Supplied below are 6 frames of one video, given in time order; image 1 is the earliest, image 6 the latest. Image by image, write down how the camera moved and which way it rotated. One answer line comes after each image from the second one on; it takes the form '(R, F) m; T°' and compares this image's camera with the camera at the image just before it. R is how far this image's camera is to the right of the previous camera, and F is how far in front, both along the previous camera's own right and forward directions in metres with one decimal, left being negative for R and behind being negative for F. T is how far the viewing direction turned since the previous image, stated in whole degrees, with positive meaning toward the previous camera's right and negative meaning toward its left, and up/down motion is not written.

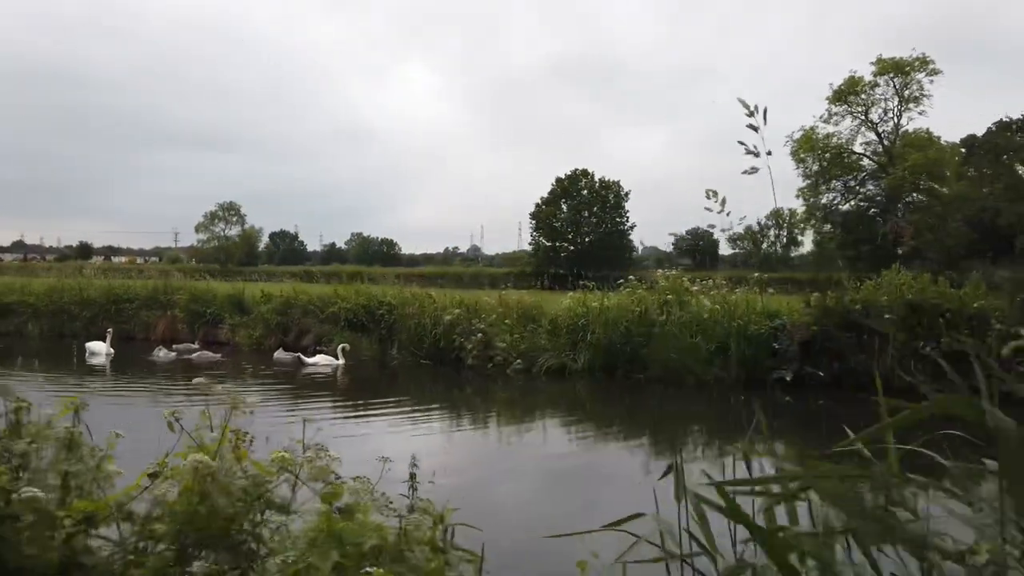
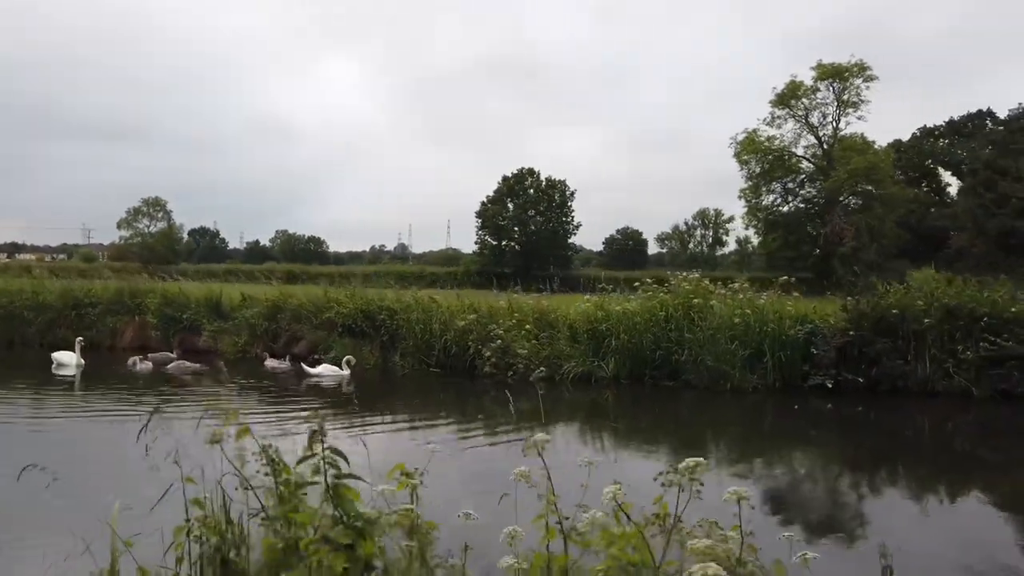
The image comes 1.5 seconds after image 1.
(-1.5, +0.7) m; +6°
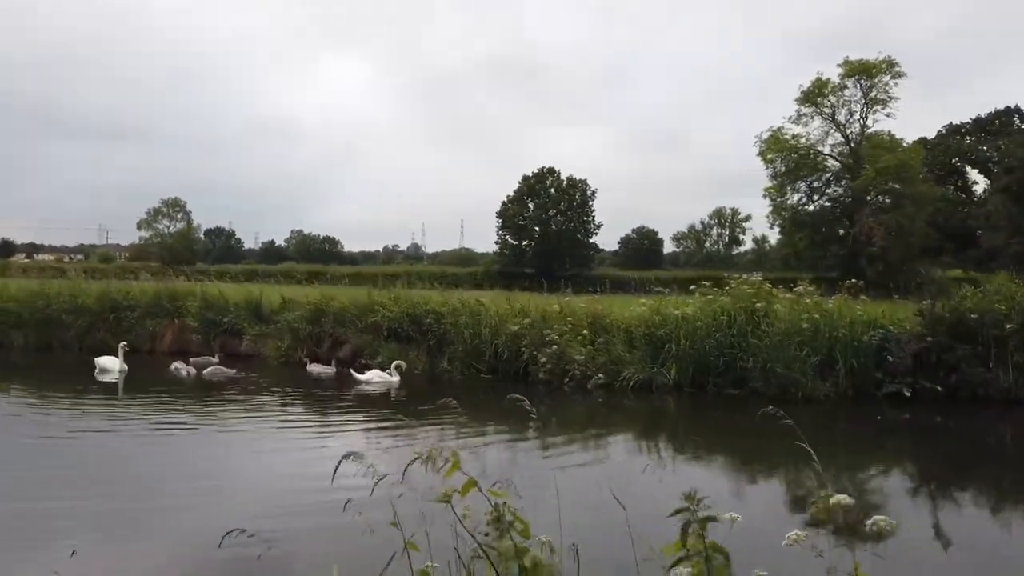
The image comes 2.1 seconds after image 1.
(-0.7, +0.4) m; -1°
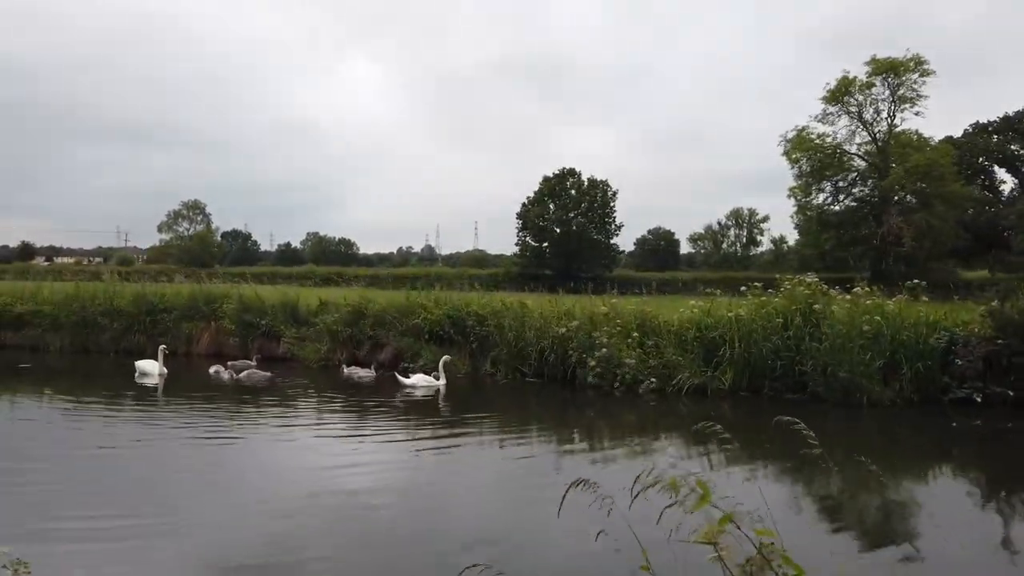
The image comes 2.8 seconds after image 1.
(-0.5, +0.3) m; -1°
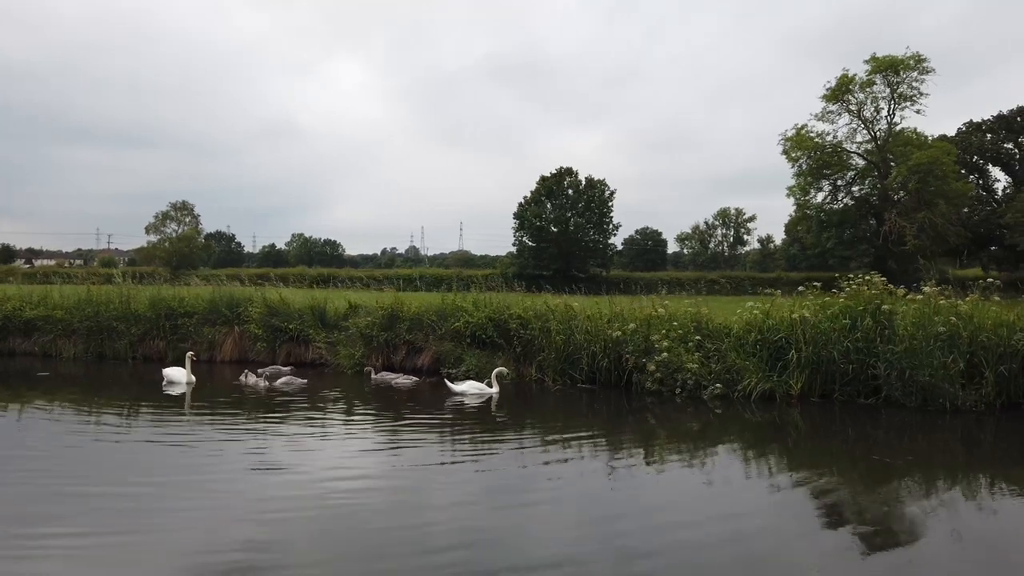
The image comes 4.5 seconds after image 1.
(-1.0, +0.6) m; +1°
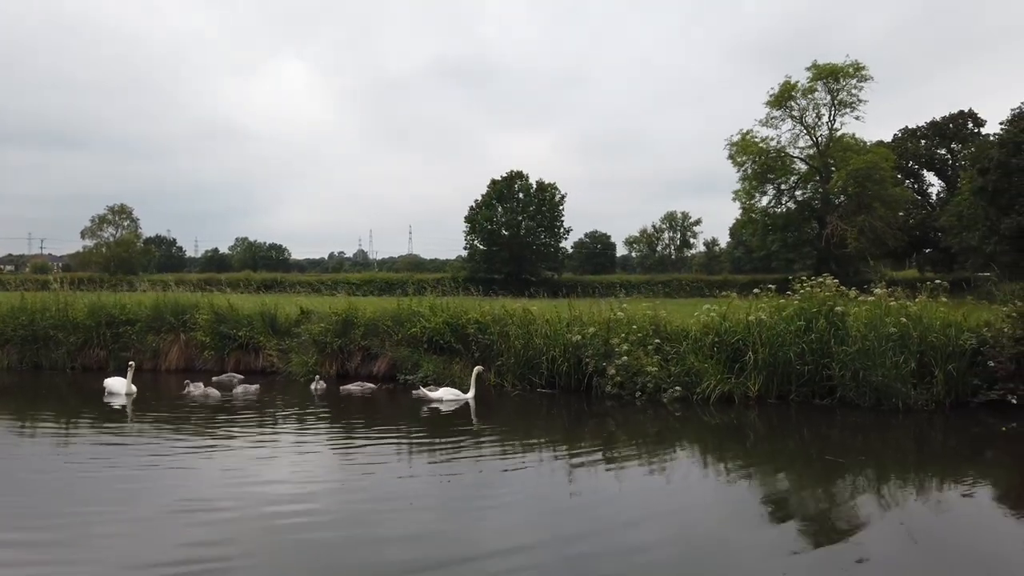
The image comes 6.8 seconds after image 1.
(-0.1, +0.2) m; +4°
